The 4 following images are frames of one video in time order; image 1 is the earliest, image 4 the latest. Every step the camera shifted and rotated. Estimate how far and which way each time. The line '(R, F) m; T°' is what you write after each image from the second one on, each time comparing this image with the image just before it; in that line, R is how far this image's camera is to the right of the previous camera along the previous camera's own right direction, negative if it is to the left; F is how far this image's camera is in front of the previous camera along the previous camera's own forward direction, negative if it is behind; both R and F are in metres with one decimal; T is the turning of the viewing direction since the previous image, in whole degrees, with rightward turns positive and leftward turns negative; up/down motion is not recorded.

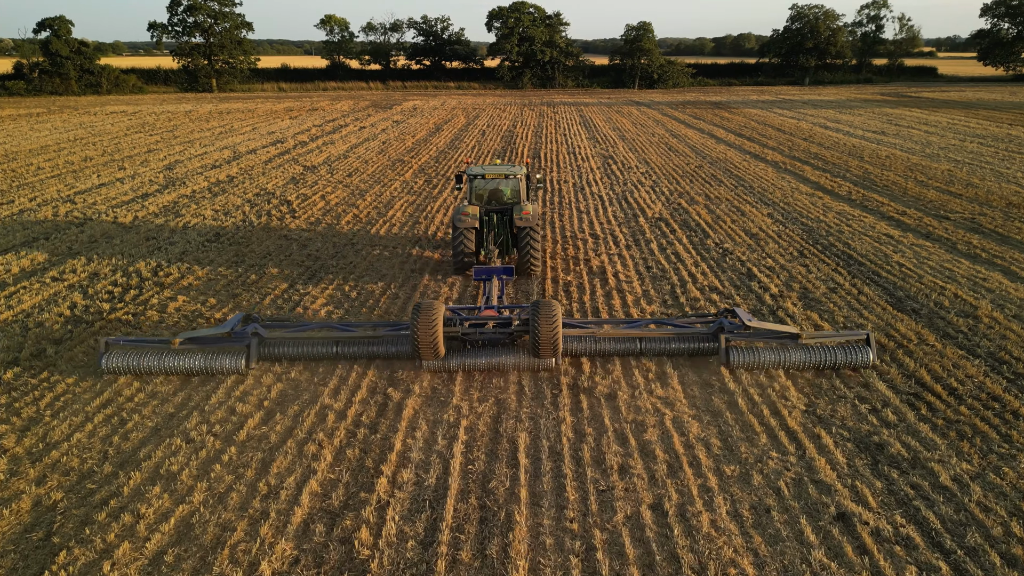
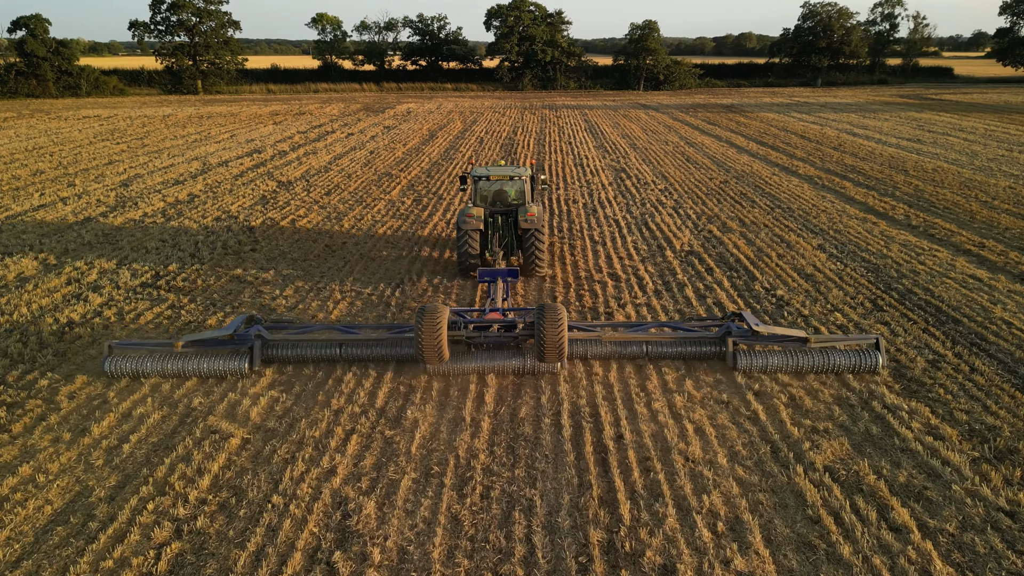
(0.0, +1.8) m; 0°
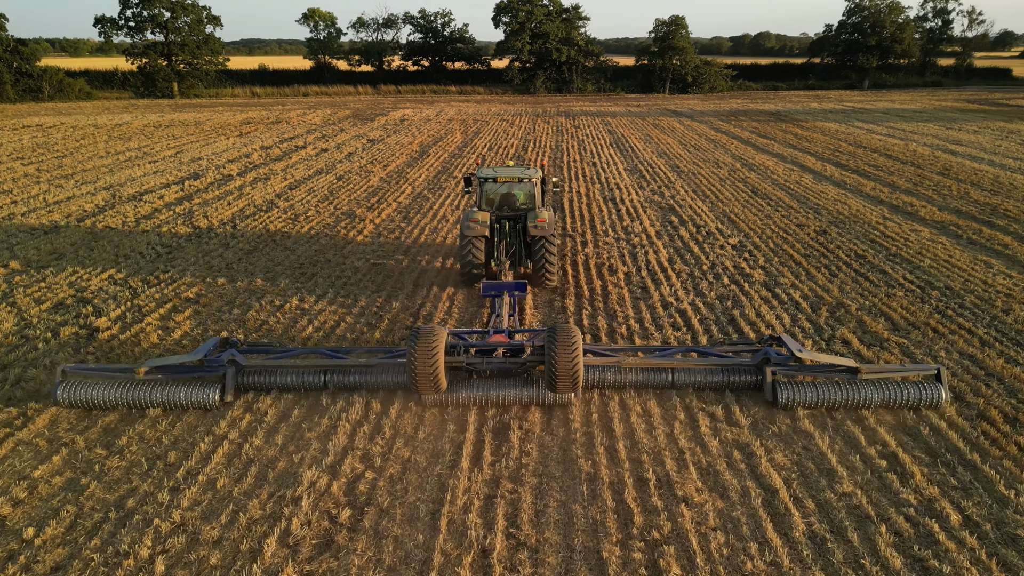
(+0.1, +4.1) m; -1°
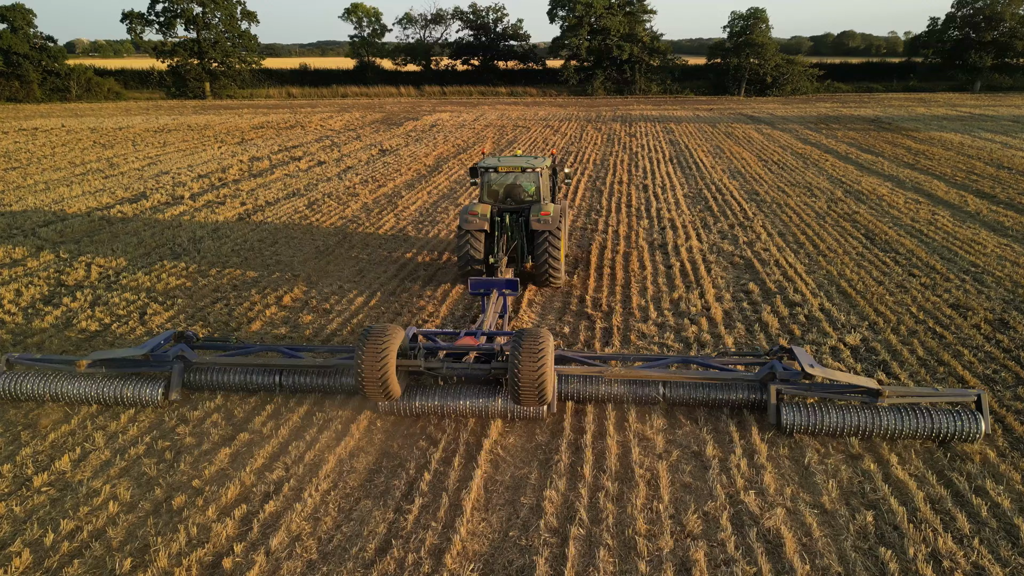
(+0.7, +3.5) m; -5°
